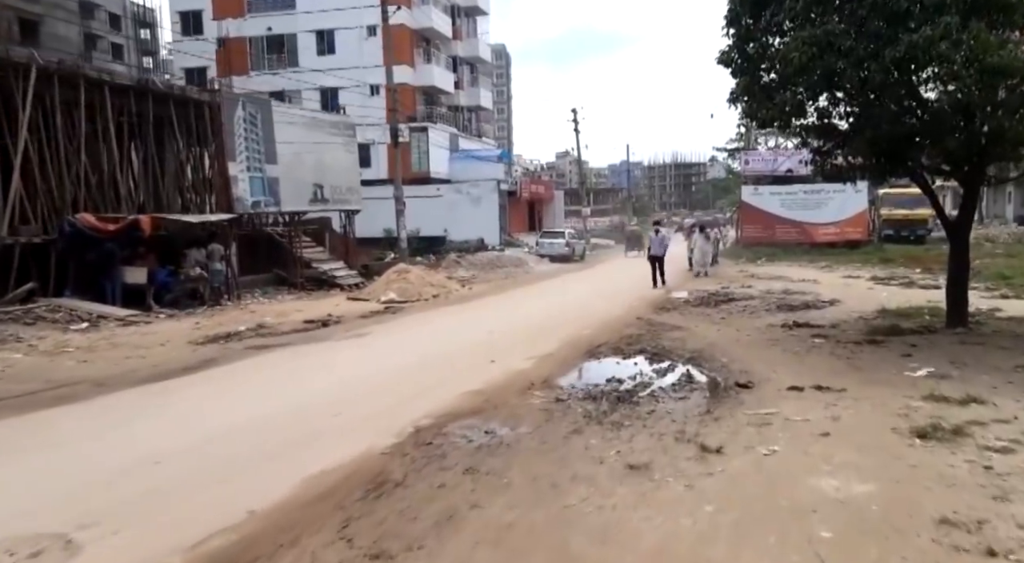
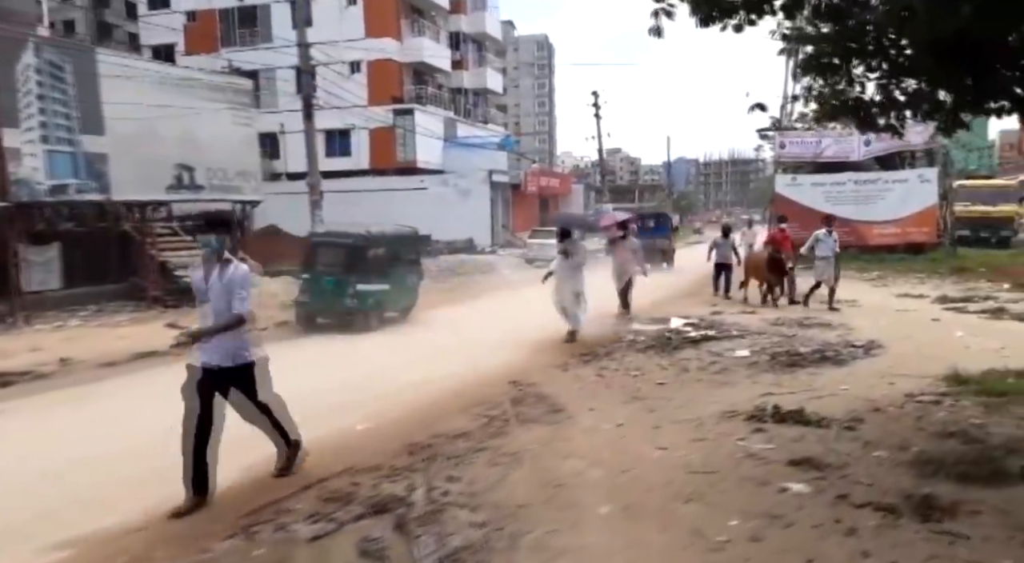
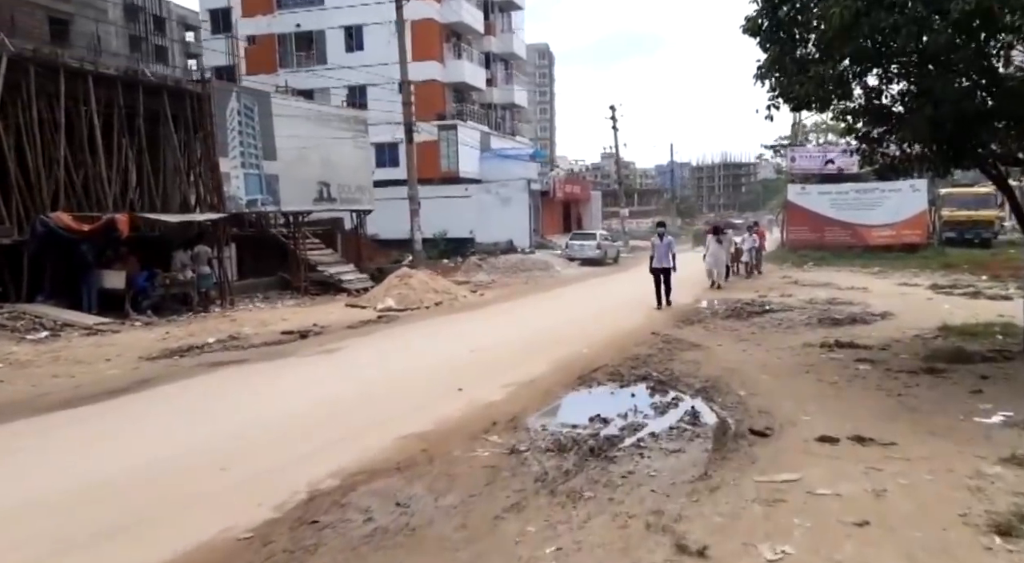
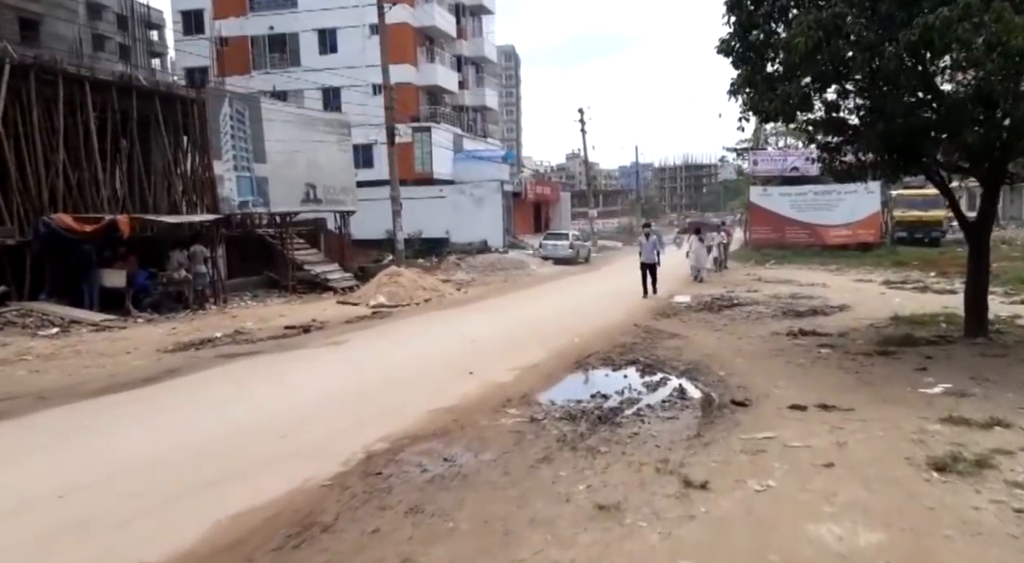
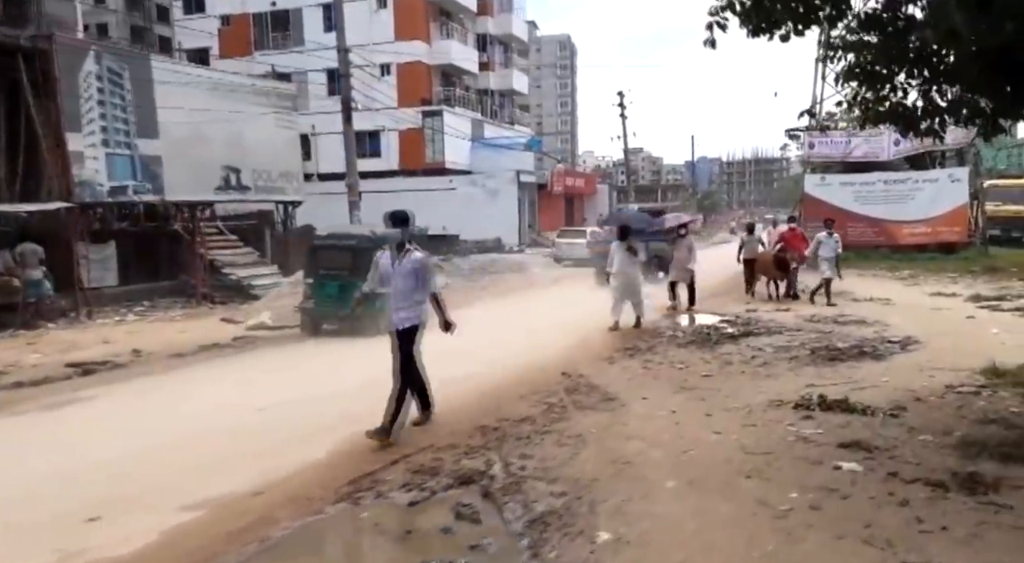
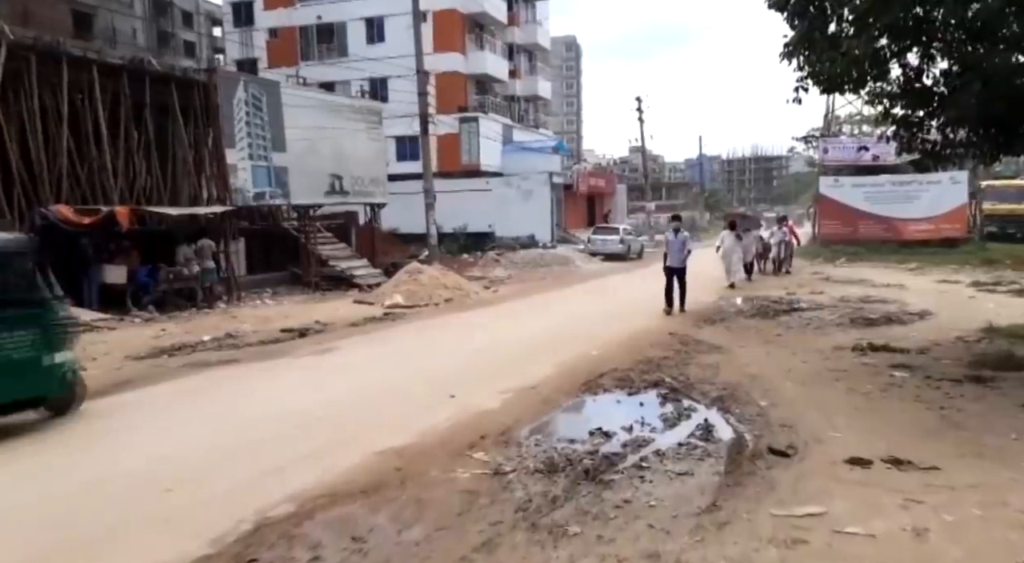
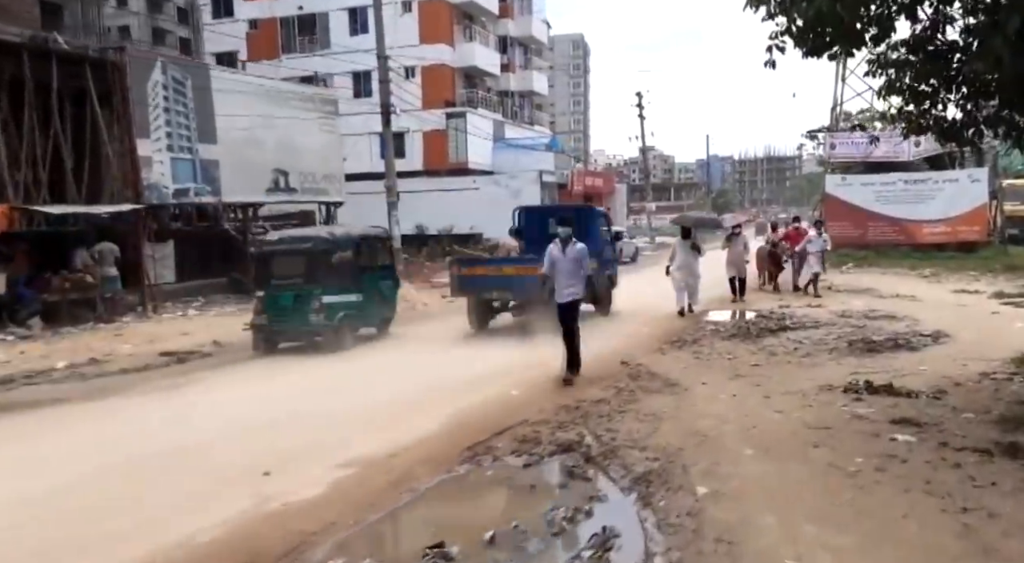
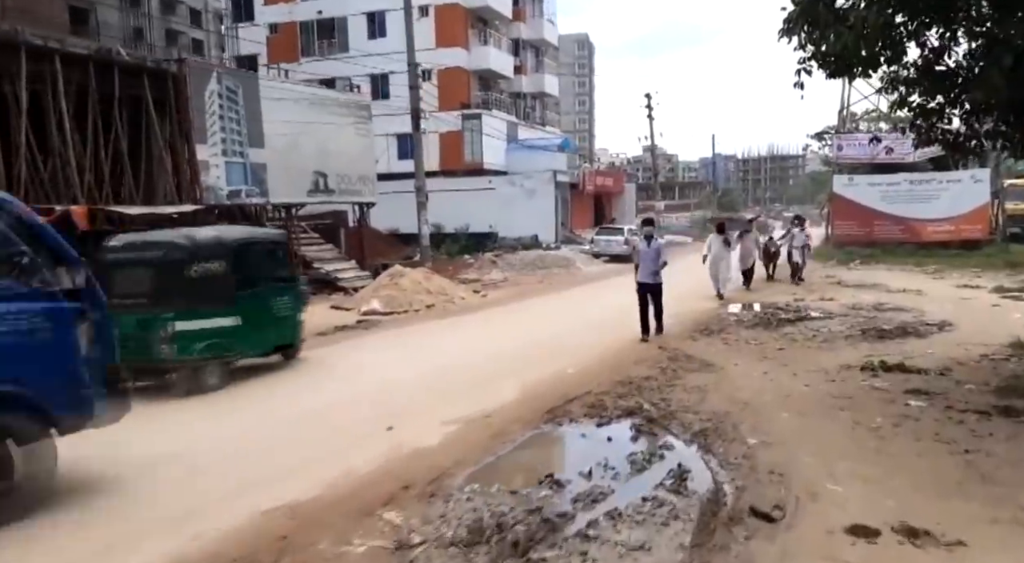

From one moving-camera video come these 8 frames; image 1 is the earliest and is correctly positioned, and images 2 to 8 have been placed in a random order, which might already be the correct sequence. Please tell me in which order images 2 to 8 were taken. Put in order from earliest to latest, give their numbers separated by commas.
4, 3, 6, 8, 7, 5, 2
